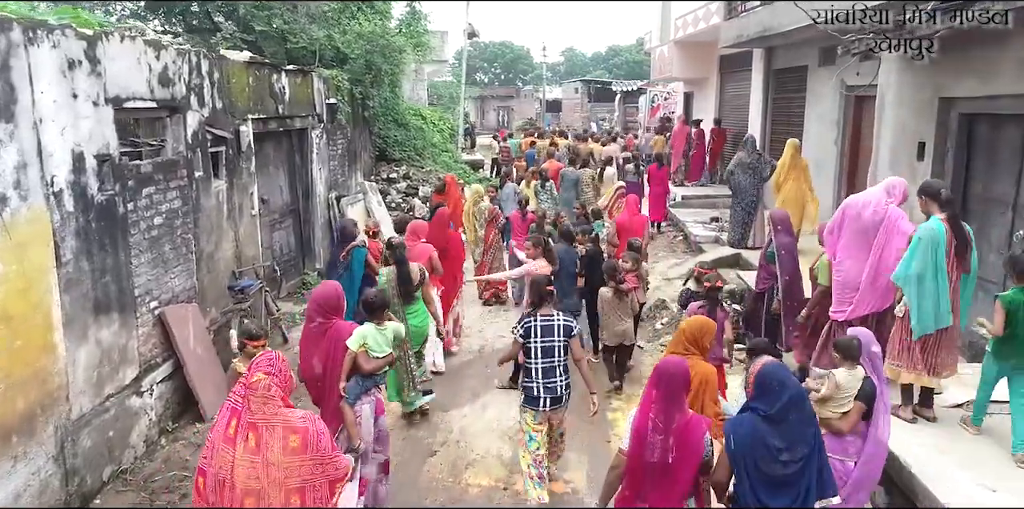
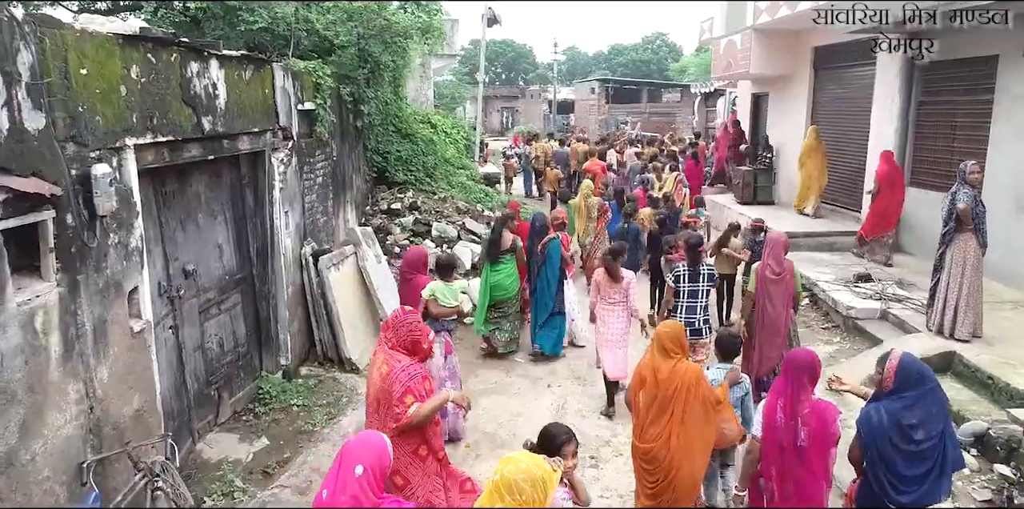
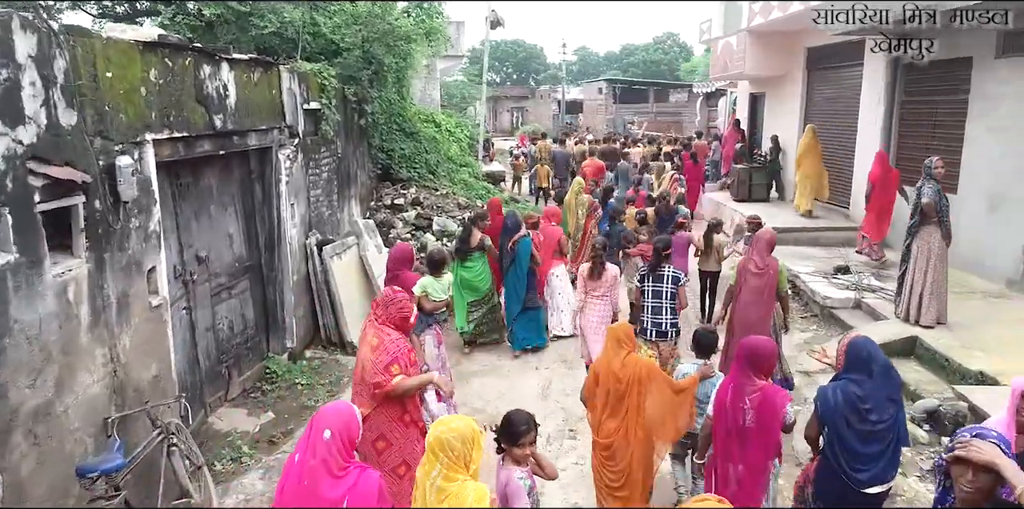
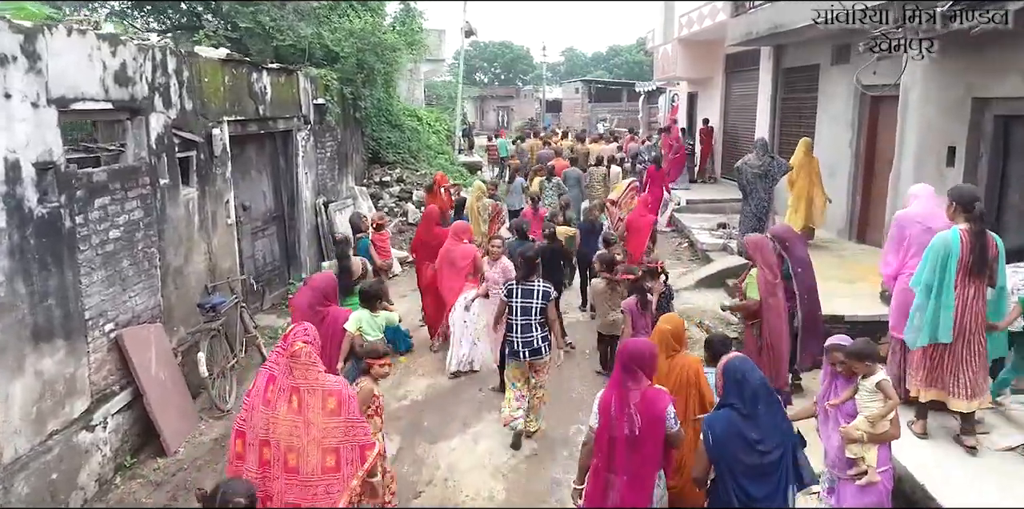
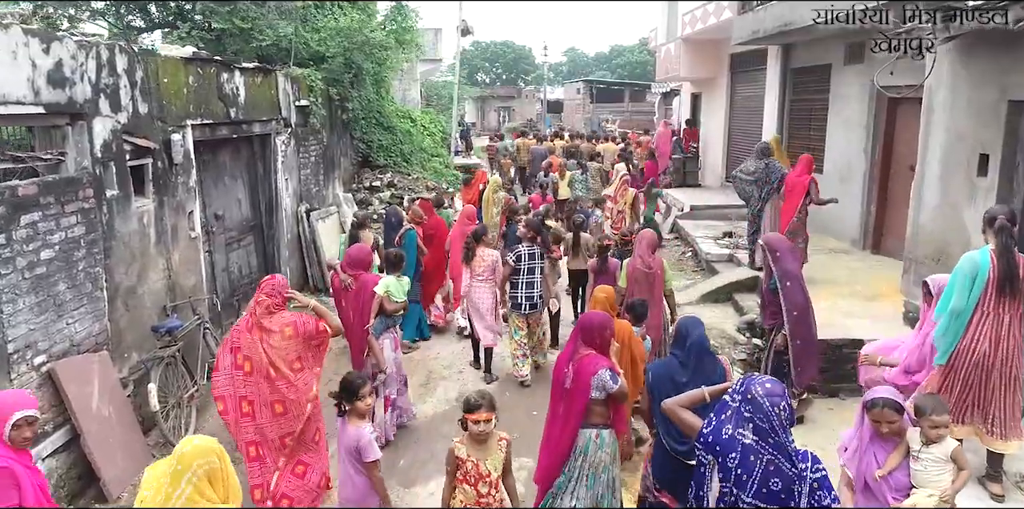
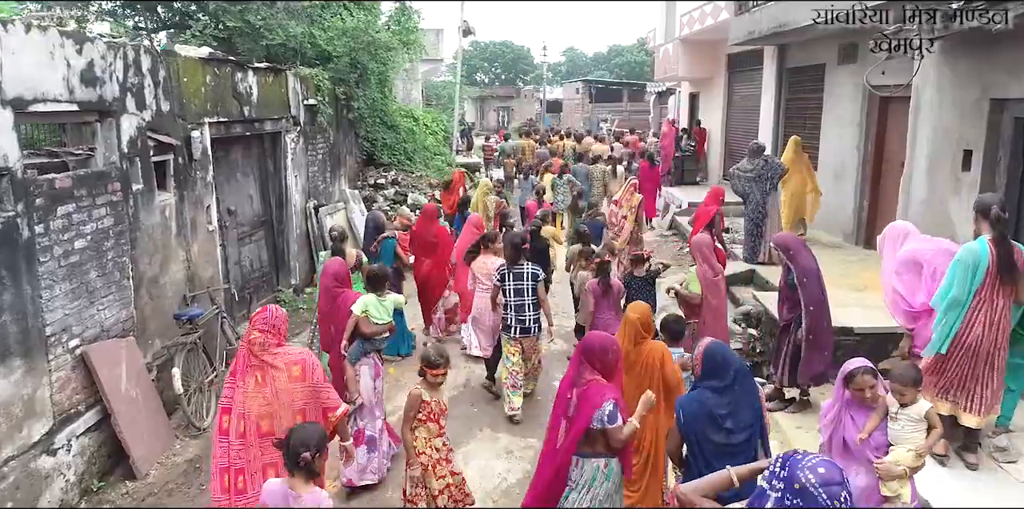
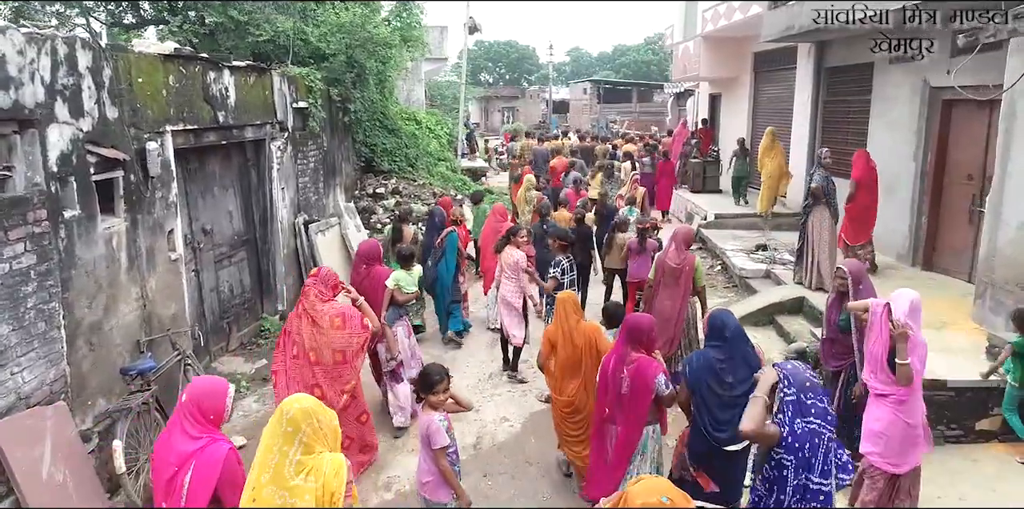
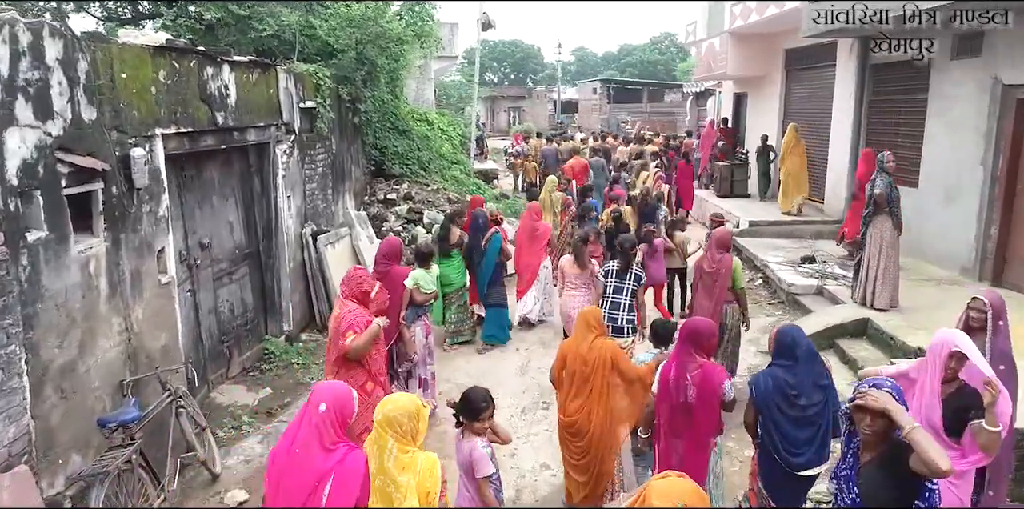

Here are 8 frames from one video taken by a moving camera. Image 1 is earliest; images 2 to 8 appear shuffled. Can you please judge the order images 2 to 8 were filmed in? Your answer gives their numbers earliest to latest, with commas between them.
4, 6, 5, 7, 8, 3, 2
